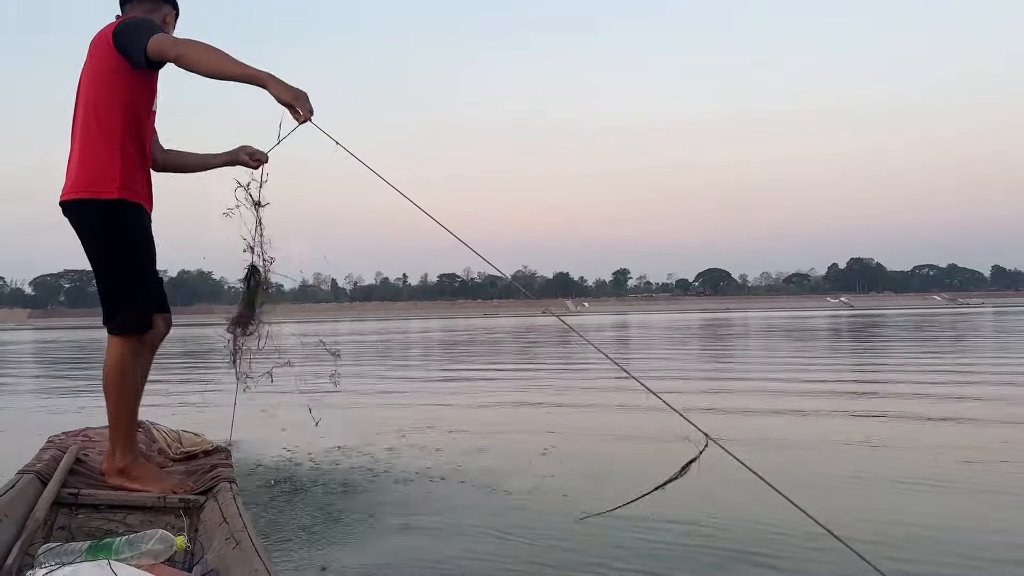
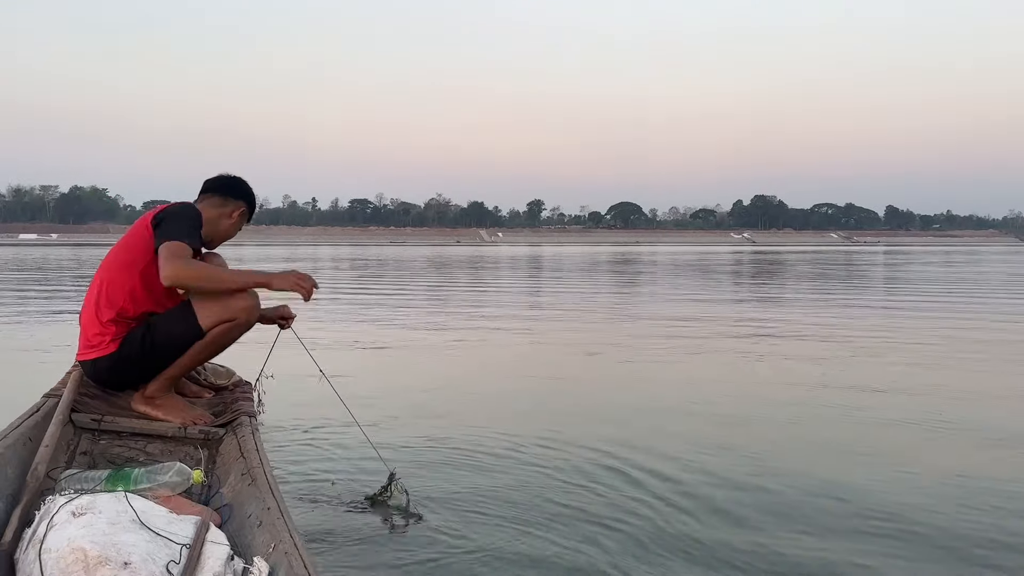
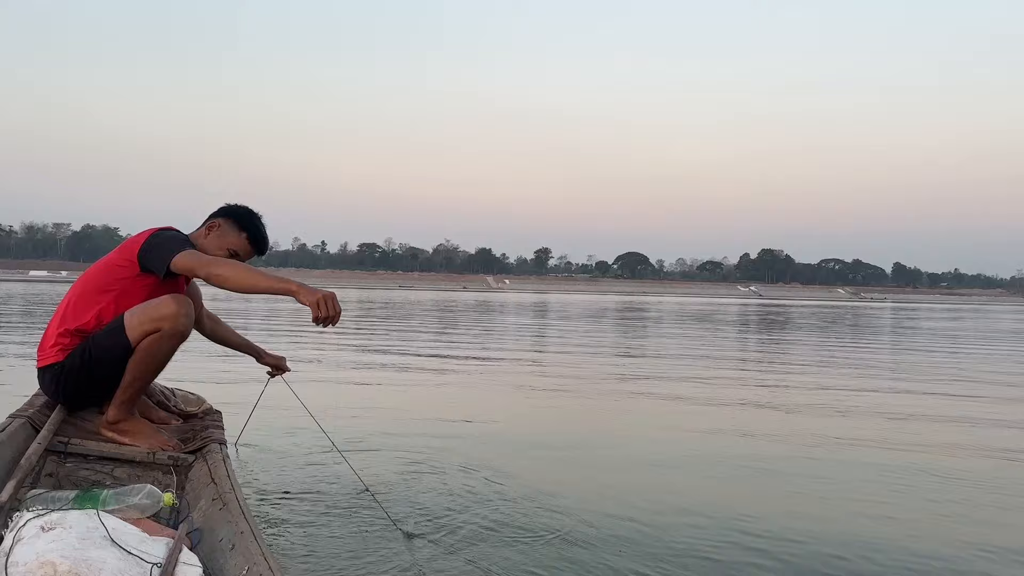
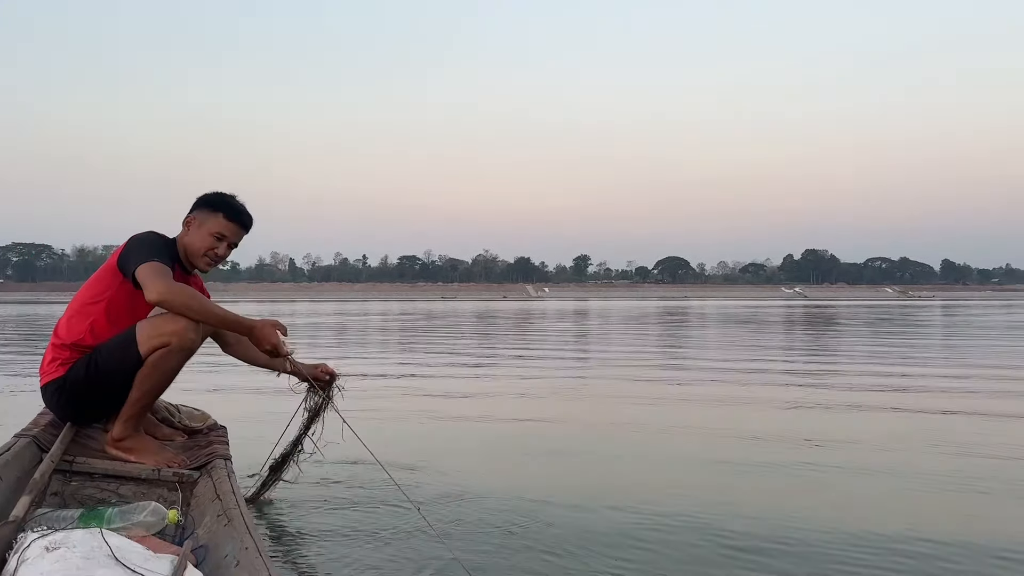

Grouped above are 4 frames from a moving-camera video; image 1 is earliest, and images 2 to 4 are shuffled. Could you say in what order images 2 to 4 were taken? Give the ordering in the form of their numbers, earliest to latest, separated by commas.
4, 3, 2
